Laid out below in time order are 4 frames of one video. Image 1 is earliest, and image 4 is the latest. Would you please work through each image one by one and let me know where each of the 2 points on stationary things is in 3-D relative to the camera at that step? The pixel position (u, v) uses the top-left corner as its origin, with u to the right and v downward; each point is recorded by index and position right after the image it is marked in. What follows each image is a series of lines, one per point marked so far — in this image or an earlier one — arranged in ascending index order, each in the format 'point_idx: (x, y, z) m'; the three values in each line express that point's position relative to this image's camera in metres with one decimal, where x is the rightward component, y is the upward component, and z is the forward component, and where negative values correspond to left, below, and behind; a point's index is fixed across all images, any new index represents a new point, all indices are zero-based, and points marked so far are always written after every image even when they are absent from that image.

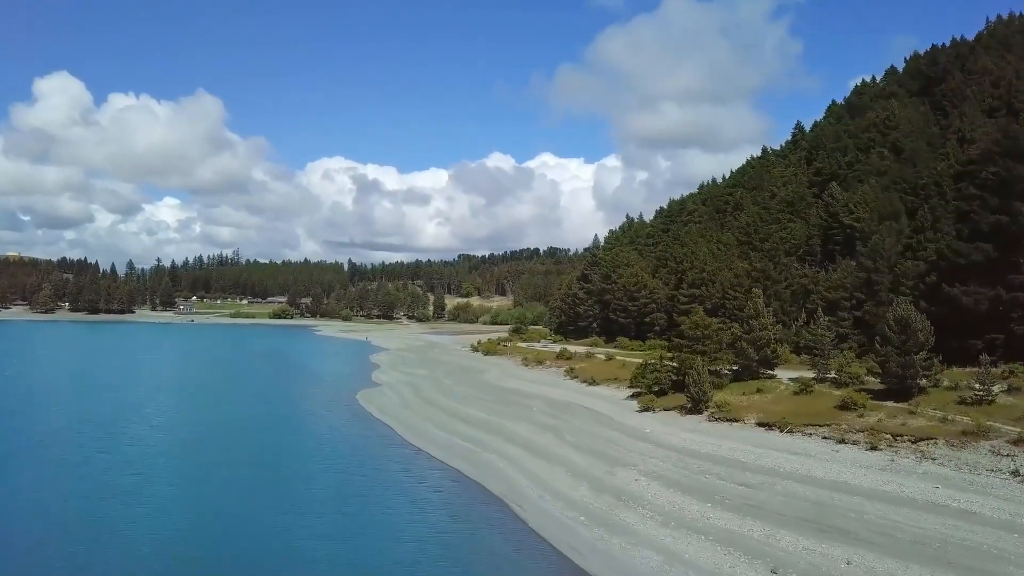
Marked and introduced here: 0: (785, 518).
0: (+7.6, -6.4, +19.0) m
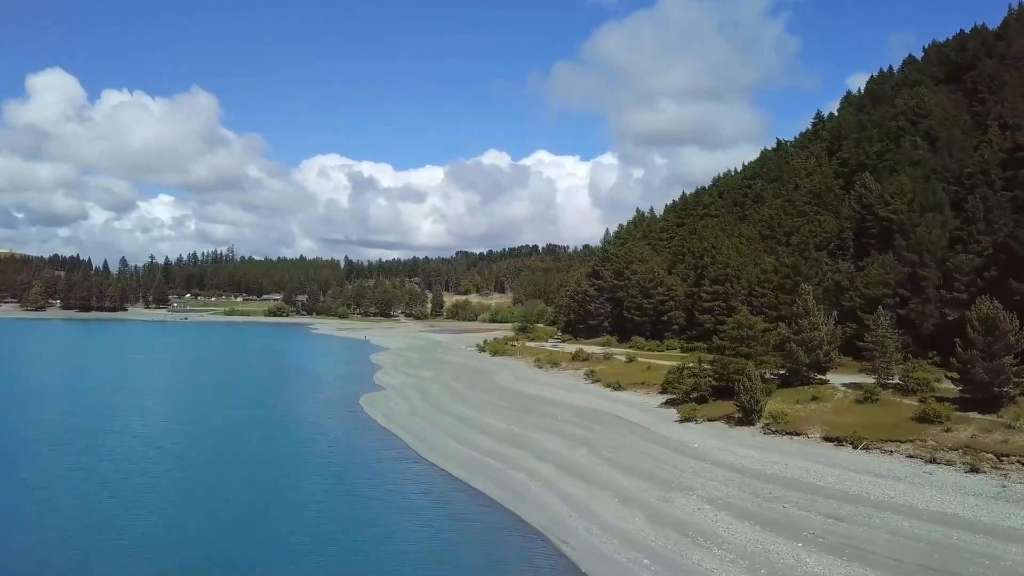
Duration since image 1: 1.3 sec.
0: (+8.8, -6.3, +15.5) m
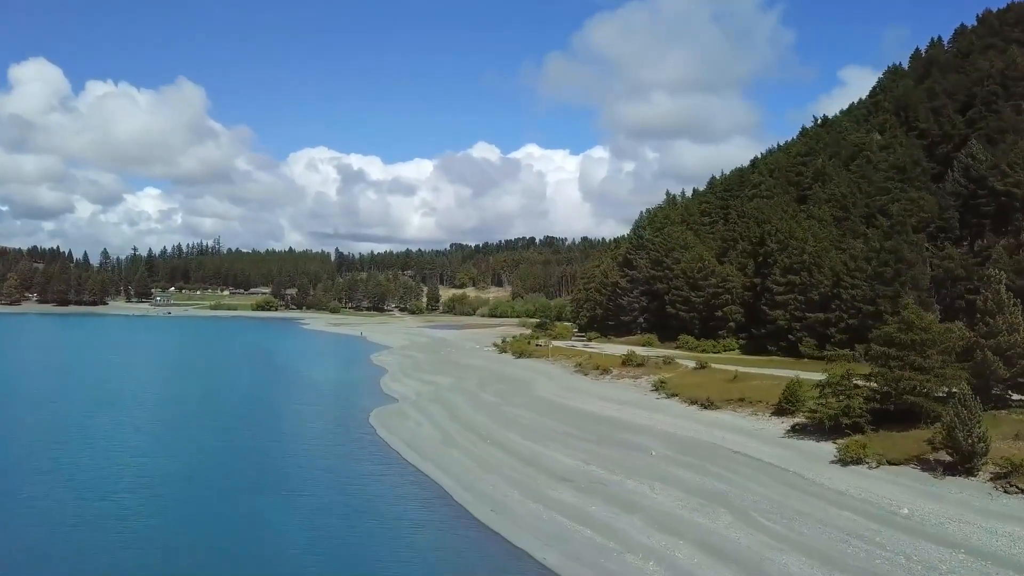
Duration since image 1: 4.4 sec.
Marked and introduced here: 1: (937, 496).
0: (+11.9, -5.9, +6.4) m
1: (+11.3, -5.6, +18.2) m
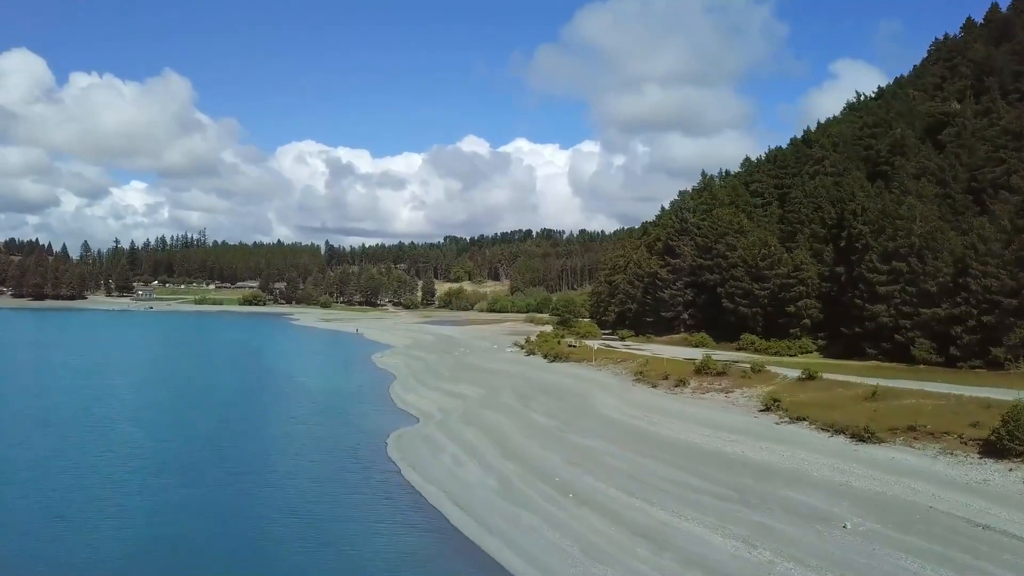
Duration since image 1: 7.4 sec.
0: (+15.0, -5.7, -2.3) m
1: (+14.2, -5.2, +9.4) m
